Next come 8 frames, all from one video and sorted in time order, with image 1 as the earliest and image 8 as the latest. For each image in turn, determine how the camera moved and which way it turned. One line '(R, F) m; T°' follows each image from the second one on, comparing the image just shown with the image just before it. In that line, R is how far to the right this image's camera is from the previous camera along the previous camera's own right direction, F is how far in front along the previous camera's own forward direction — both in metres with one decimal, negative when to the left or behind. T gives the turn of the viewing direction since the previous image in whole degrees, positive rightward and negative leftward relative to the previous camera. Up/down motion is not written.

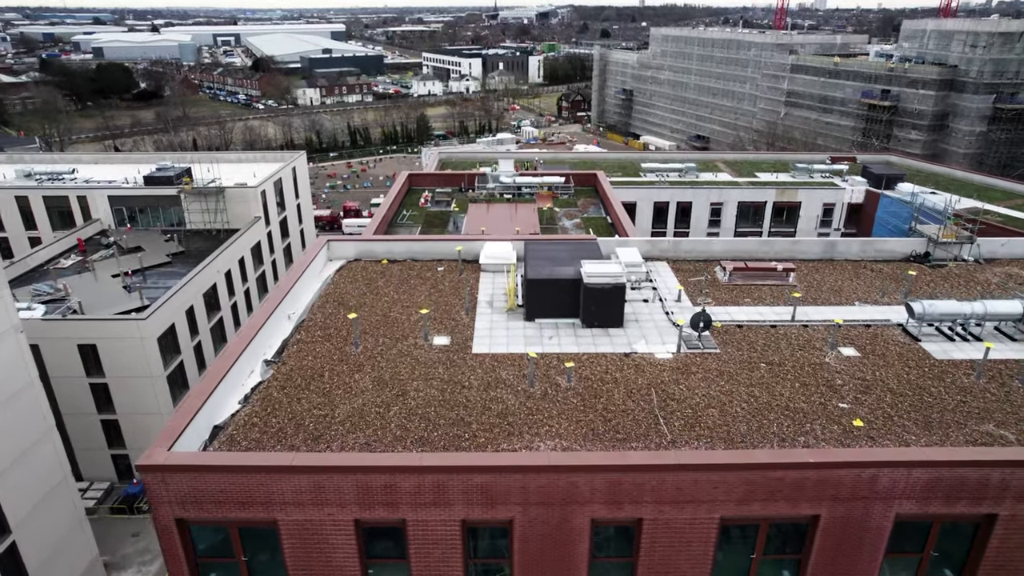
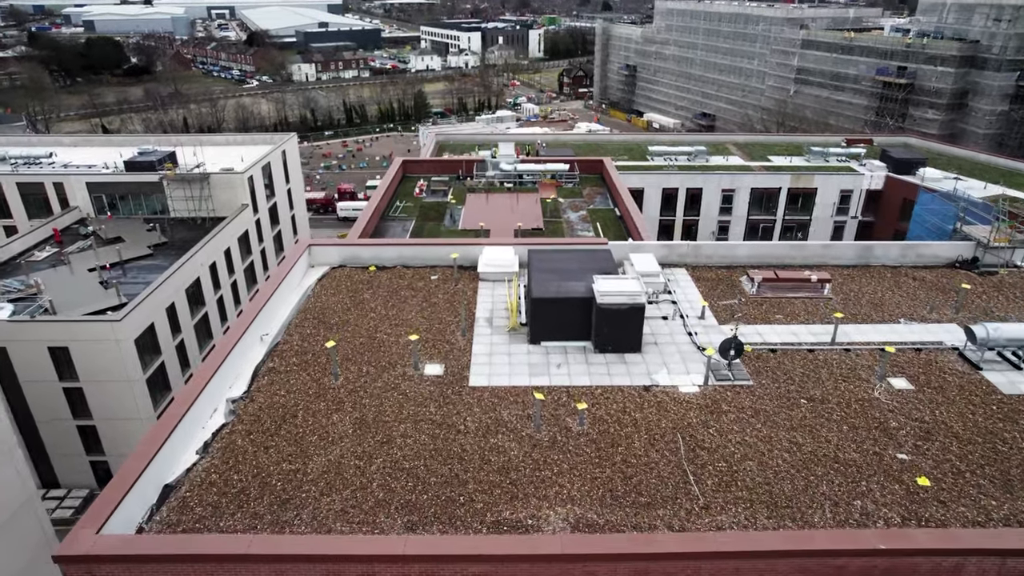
(-0.1, +2.2) m; 0°
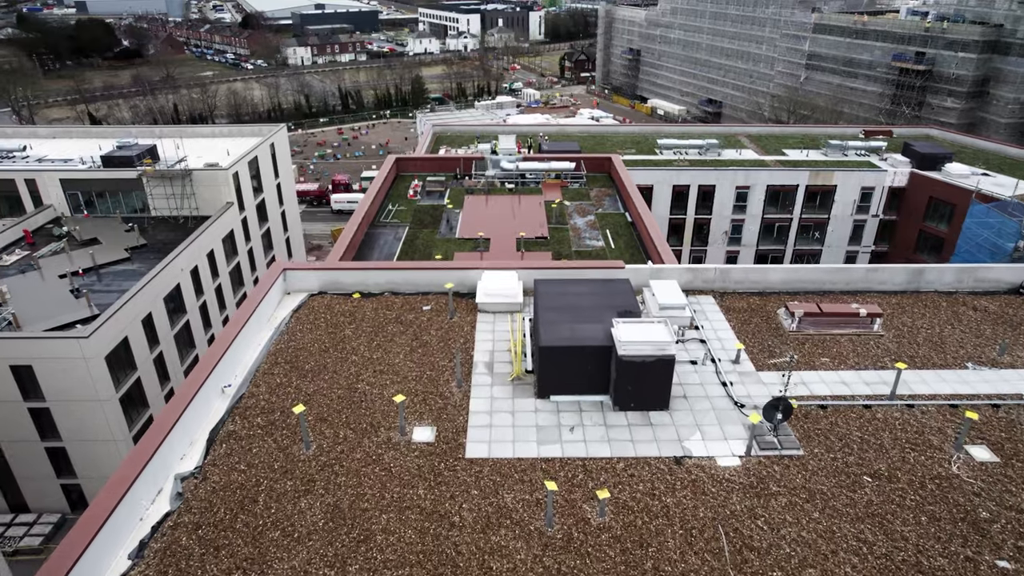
(-0.1, +2.4) m; 0°
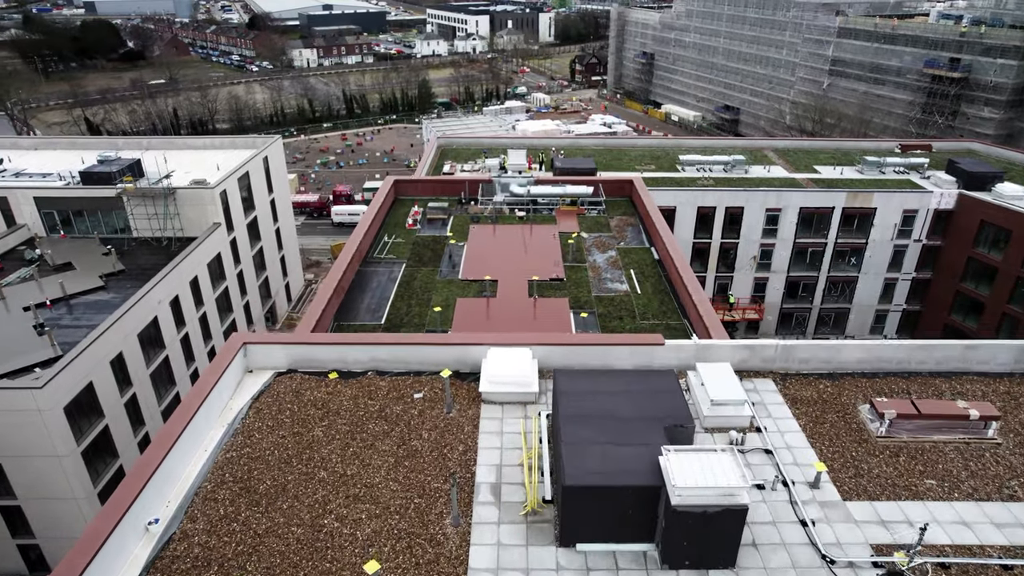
(-0.1, +3.3) m; -1°
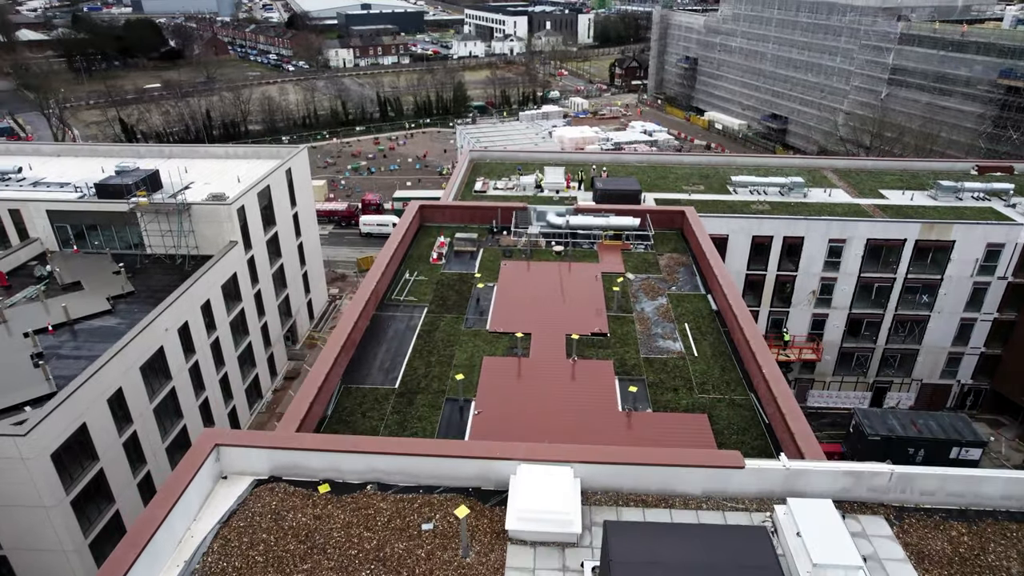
(-0.2, +3.0) m; -3°
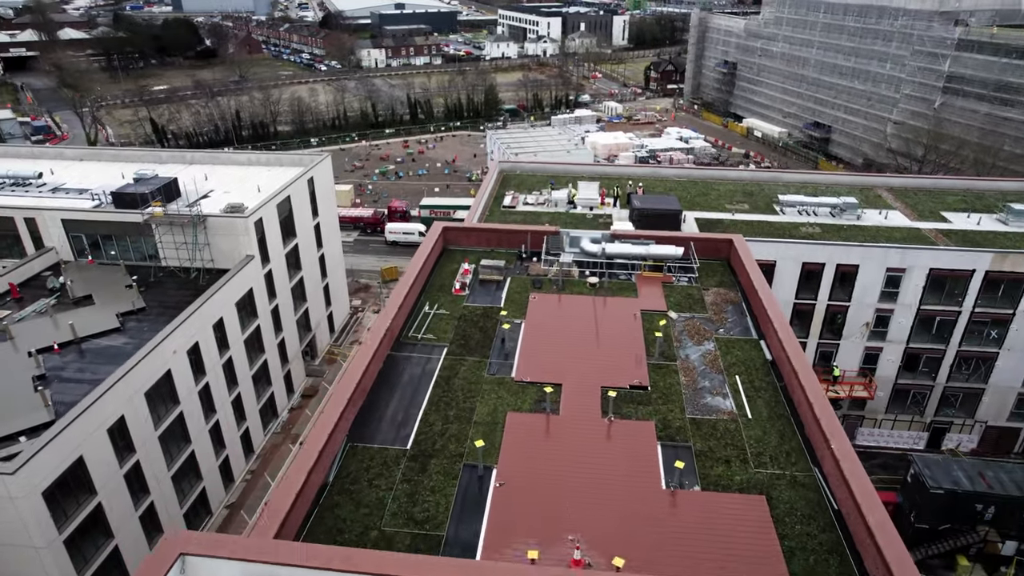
(-0.1, +2.2) m; -2°
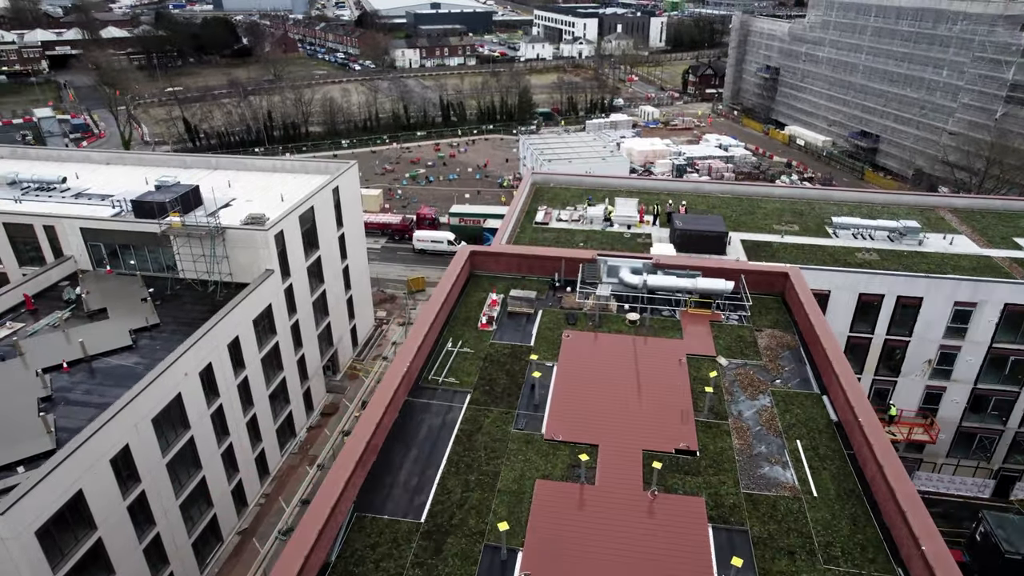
(-0.1, +2.0) m; -2°
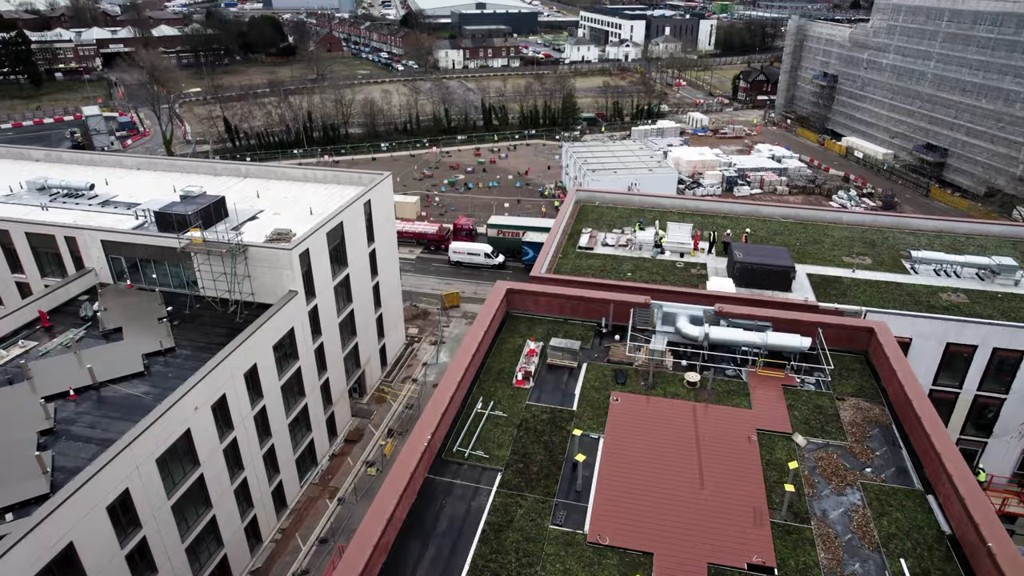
(-0.1, +2.7) m; -3°
